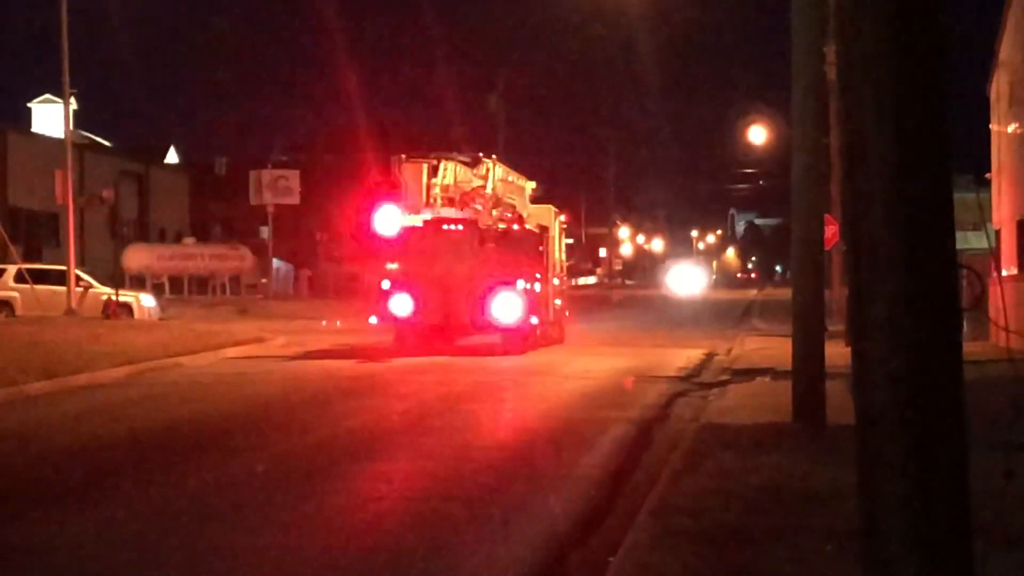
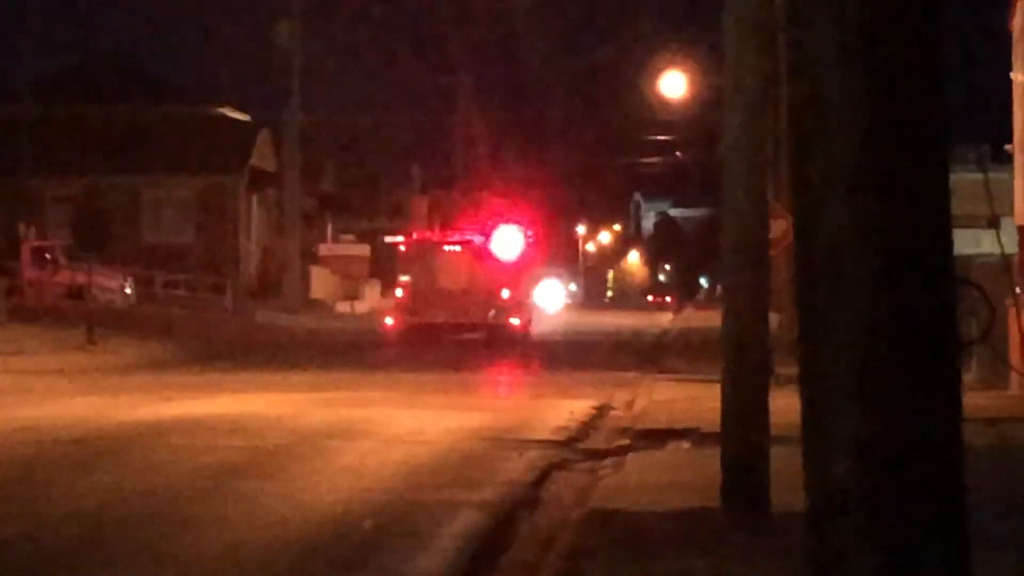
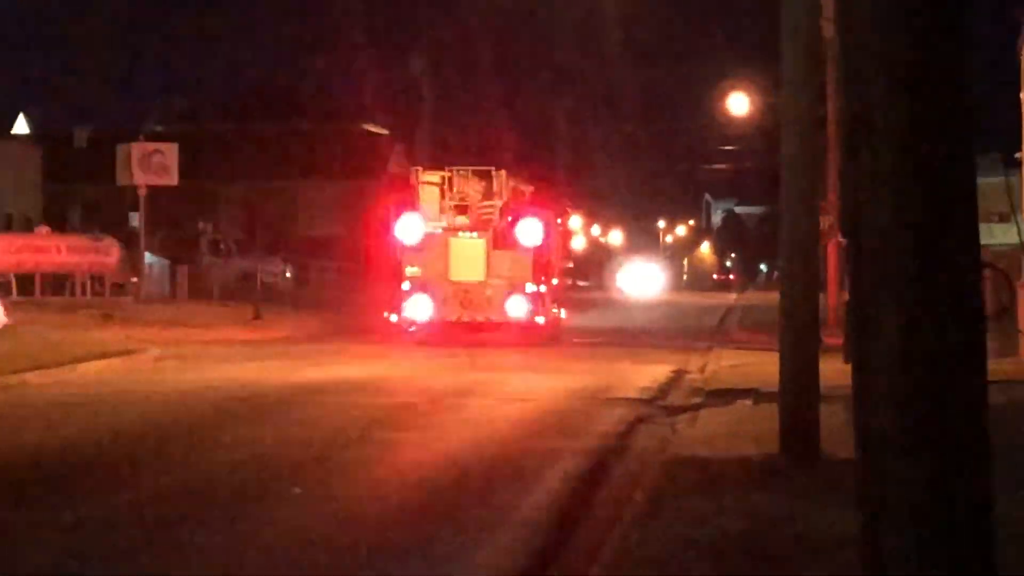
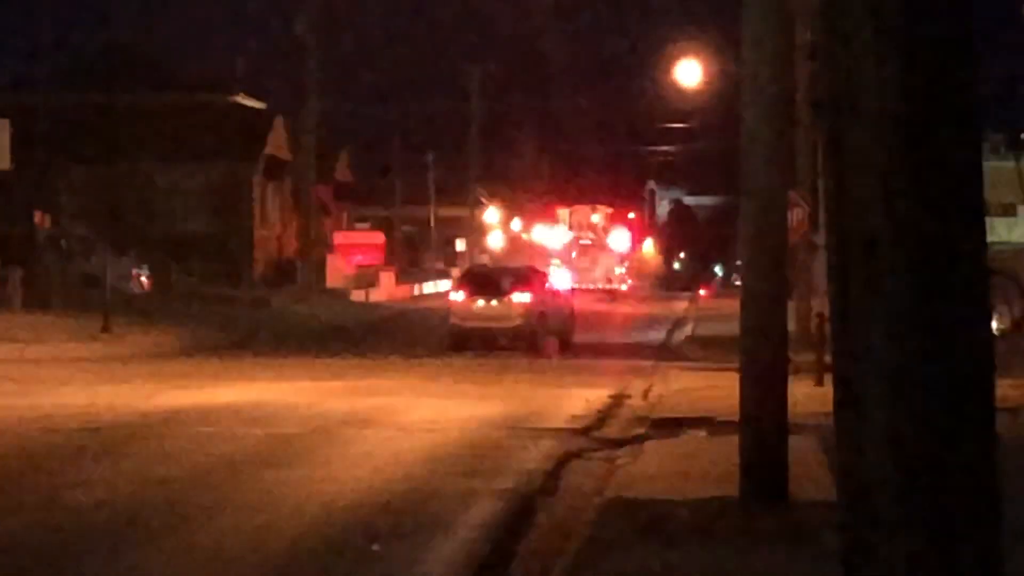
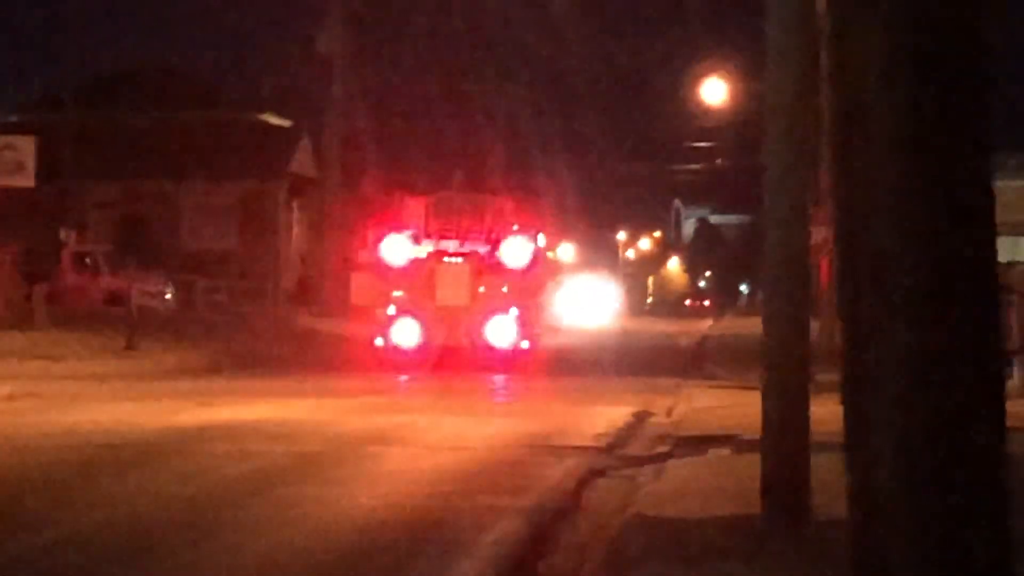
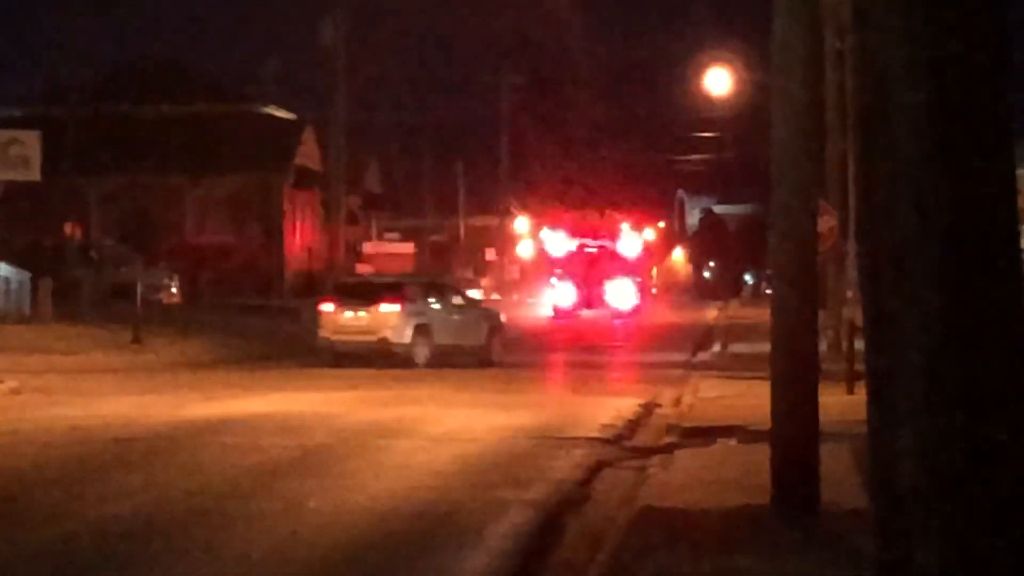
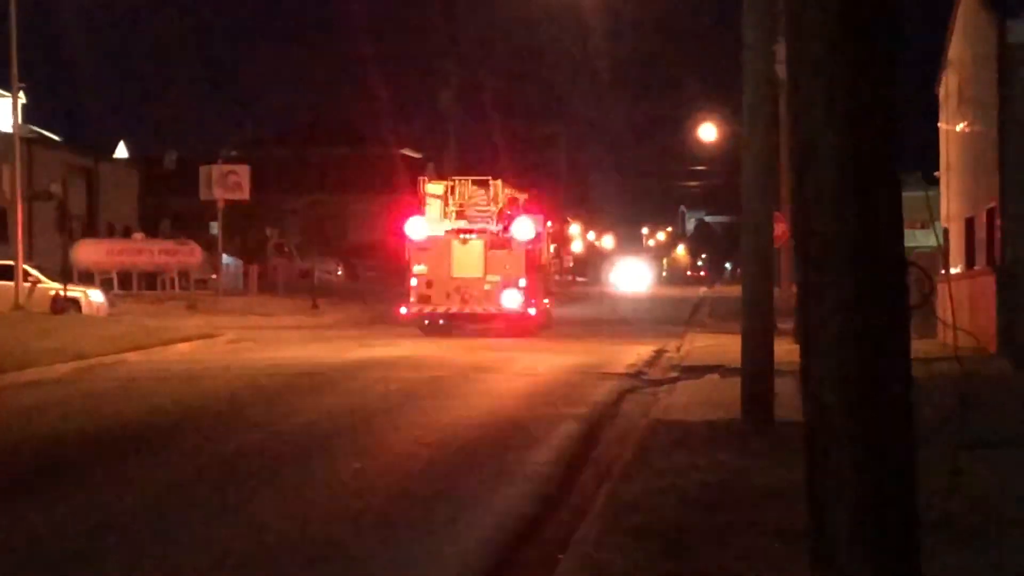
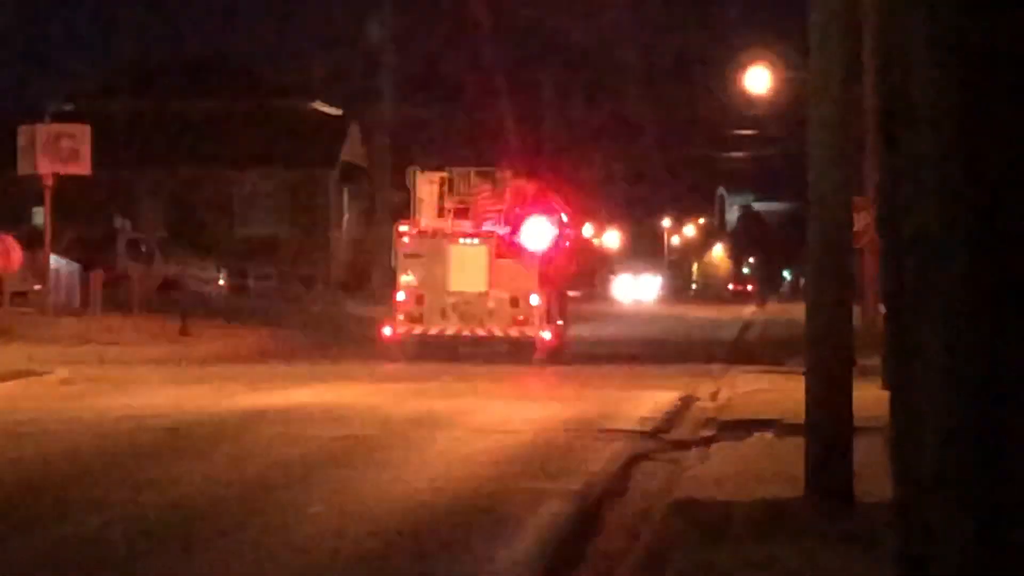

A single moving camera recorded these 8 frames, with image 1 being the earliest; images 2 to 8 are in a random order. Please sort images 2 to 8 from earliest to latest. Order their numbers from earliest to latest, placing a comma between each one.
7, 3, 8, 5, 2, 6, 4
